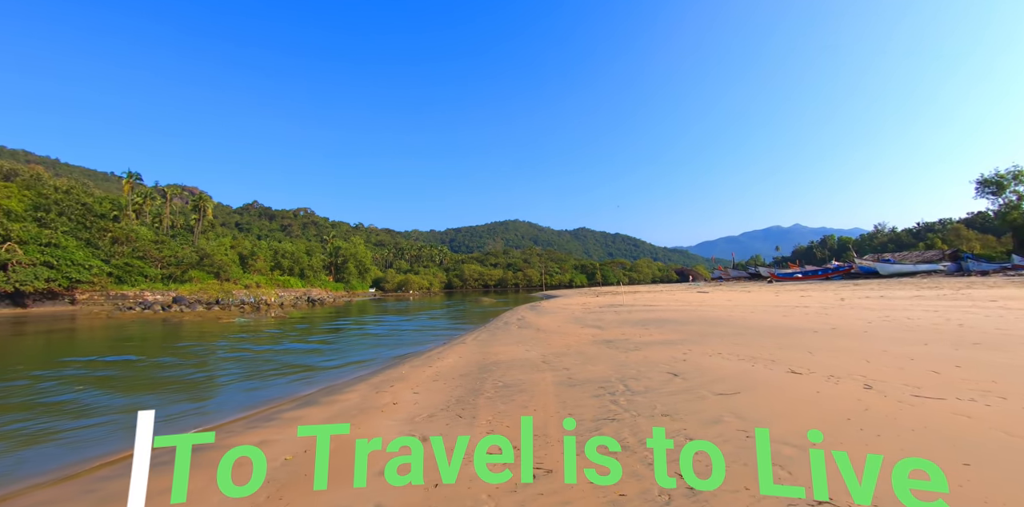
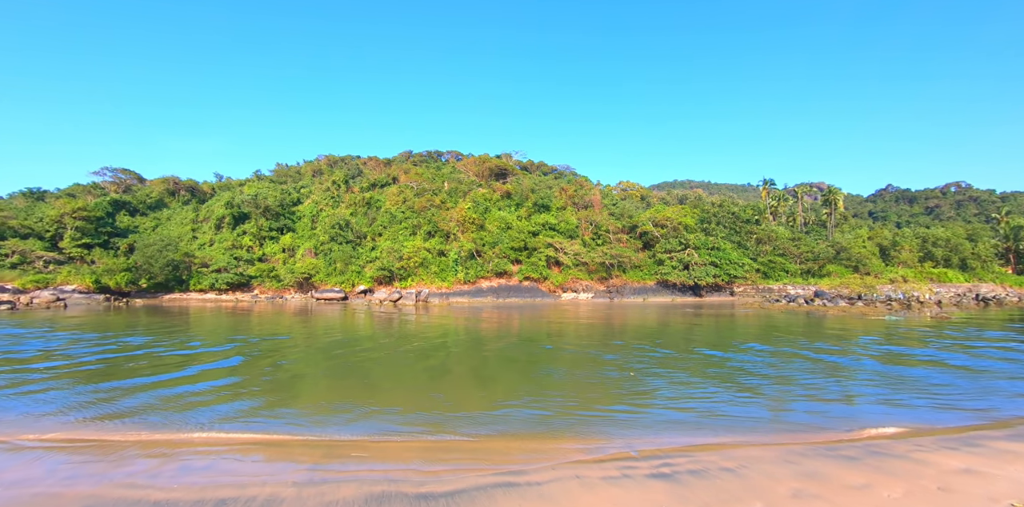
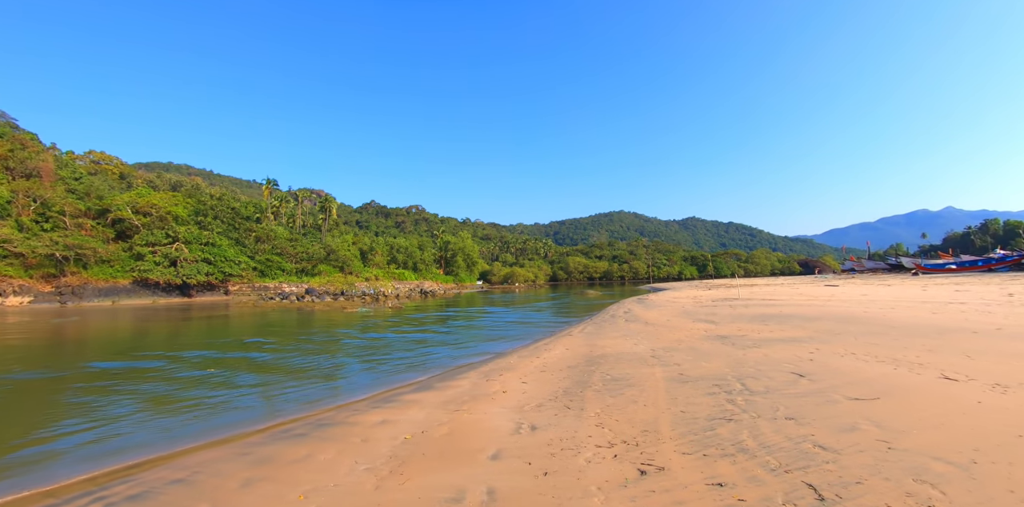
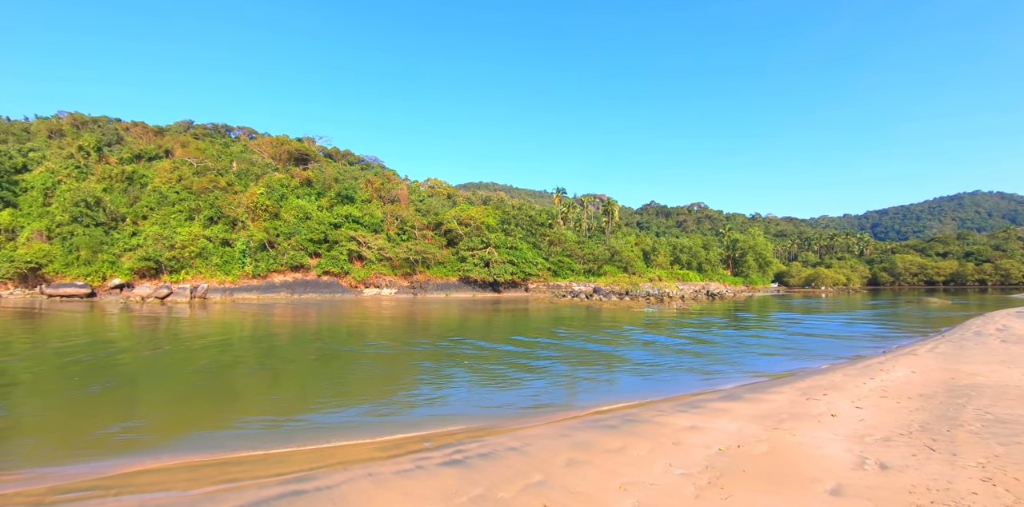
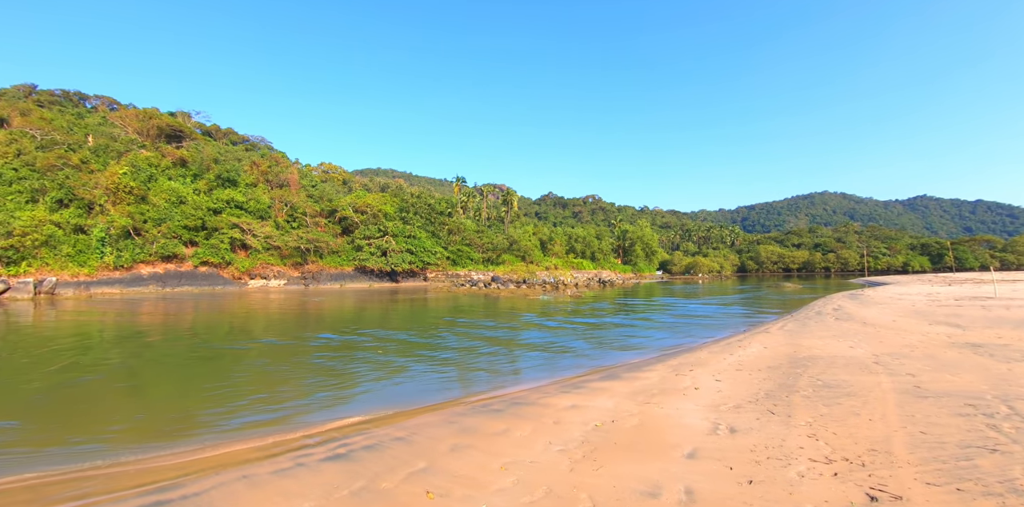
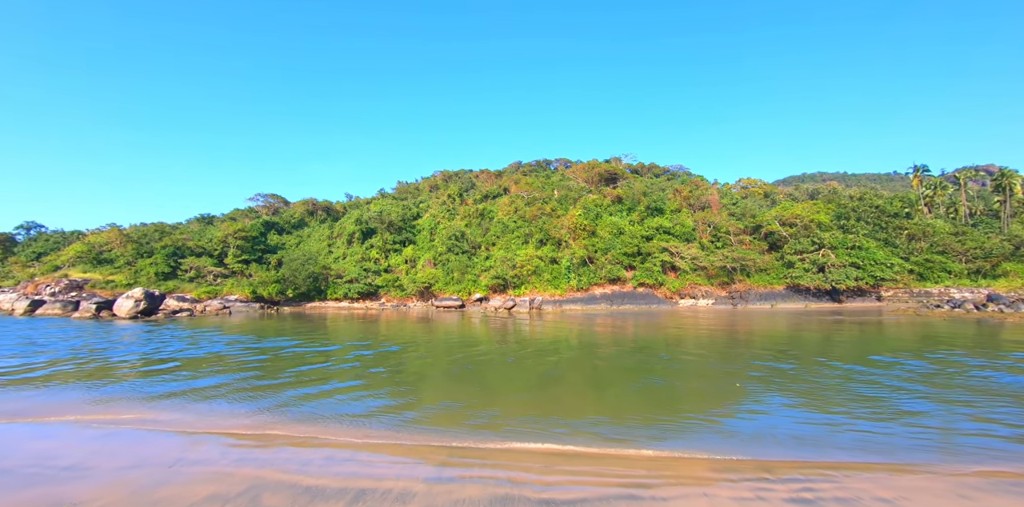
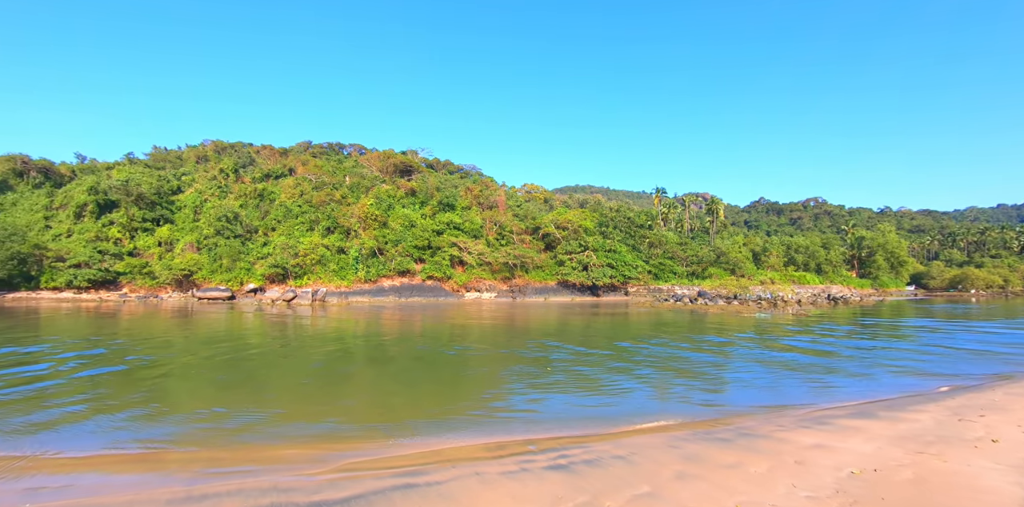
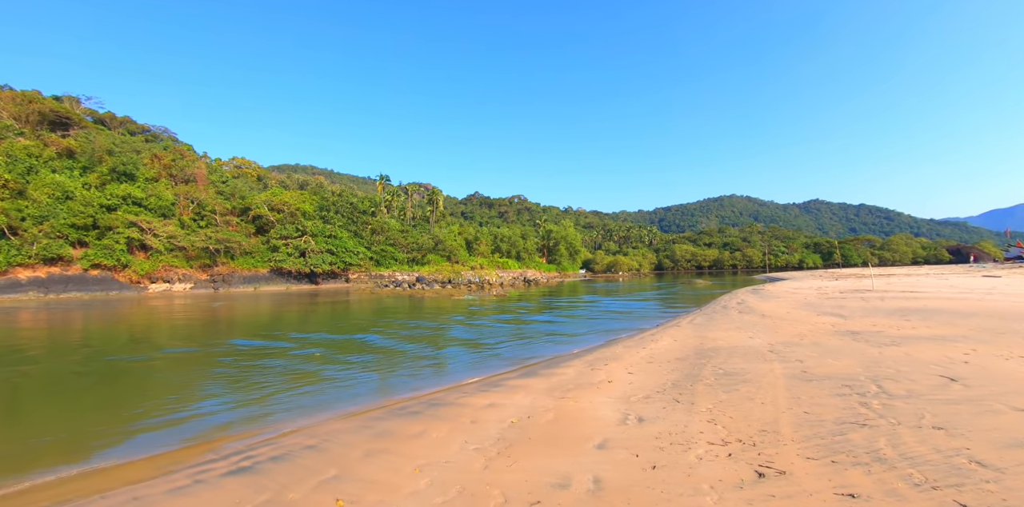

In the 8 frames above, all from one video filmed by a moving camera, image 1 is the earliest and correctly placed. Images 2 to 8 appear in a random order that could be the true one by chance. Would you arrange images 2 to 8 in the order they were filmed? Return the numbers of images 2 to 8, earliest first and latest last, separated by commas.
3, 8, 5, 4, 7, 2, 6
